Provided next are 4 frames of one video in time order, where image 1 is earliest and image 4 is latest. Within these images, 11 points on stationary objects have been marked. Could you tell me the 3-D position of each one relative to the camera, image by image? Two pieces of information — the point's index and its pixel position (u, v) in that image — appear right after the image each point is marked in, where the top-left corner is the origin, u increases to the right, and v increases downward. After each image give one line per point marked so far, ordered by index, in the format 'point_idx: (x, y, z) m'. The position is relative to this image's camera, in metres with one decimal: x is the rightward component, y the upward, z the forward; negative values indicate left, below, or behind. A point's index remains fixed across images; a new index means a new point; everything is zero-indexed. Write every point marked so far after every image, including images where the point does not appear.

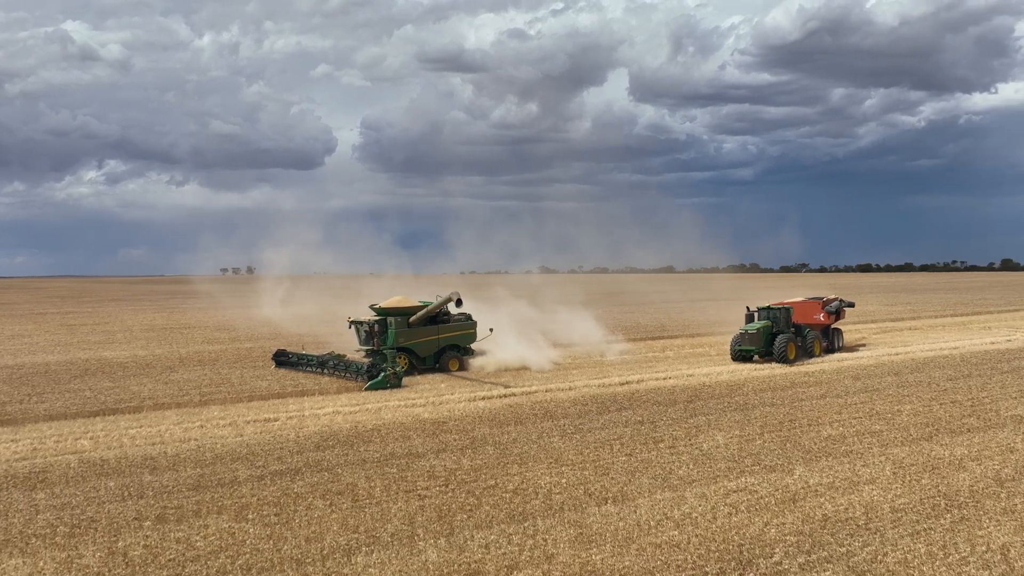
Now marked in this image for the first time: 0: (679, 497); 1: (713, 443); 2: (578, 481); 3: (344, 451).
0: (+1.4, -1.7, +8.3) m
1: (+2.2, -1.7, +10.8) m
2: (+0.6, -1.7, +9.0) m
3: (-1.8, -1.8, +11.0) m
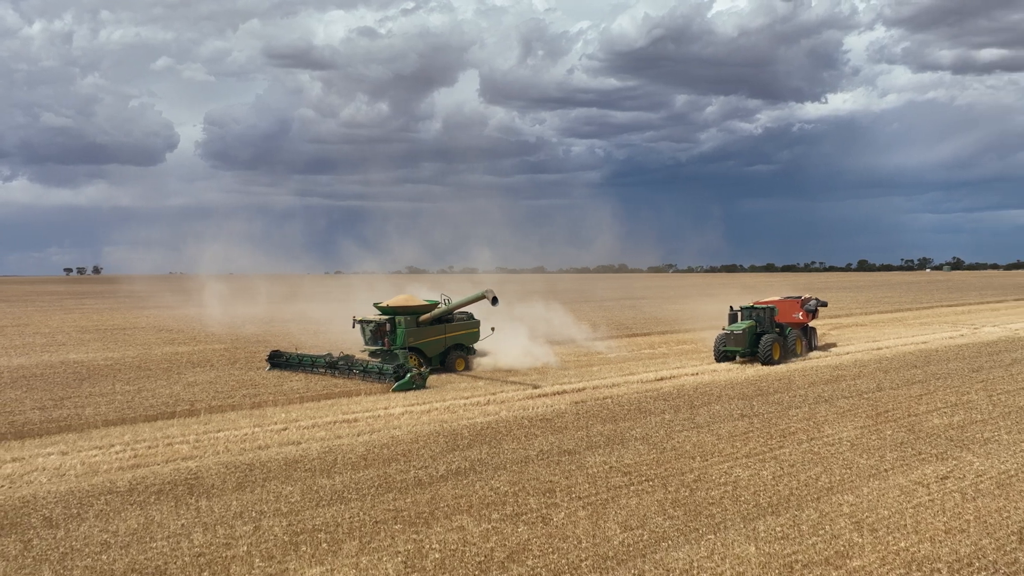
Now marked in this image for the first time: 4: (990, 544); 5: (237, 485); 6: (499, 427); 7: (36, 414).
0: (+3.3, -1.7, +8.5) m
1: (+3.8, -1.6, +11.2) m
2: (+2.4, -1.7, +9.2) m
3: (-0.2, -1.7, +10.8) m
4: (+3.2, -1.7, +6.8) m
5: (-2.6, -1.8, +9.3) m
6: (-0.2, -1.7, +12.4) m
7: (-6.9, -1.8, +14.4) m
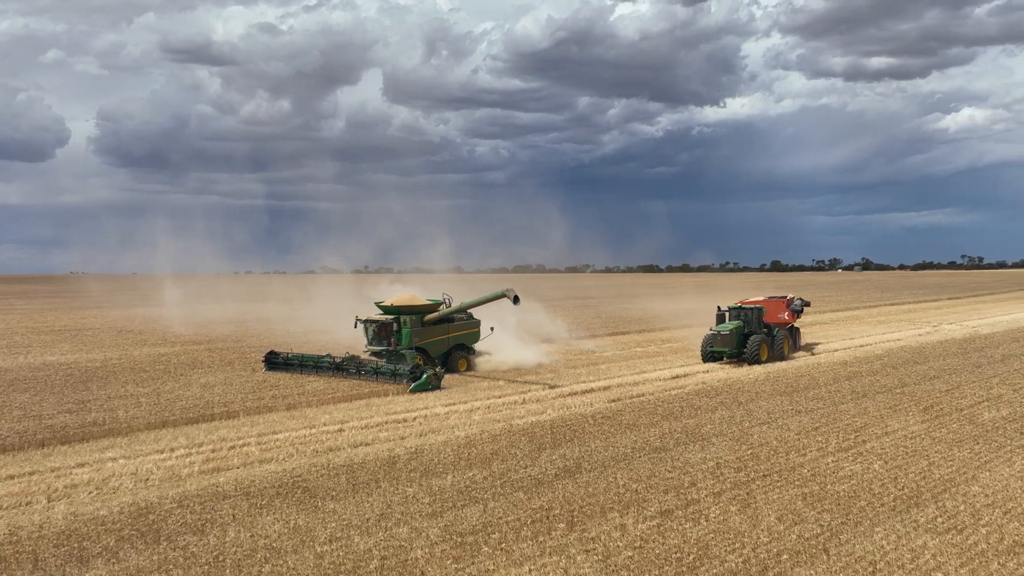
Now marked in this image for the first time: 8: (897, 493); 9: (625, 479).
0: (+4.4, -1.7, +8.8) m
1: (+4.7, -1.6, +11.5) m
2: (+3.5, -1.7, +9.4) m
3: (+0.7, -1.7, +10.8) m
4: (+4.5, -1.7, +7.1) m
5: (-1.5, -1.8, +9.1) m
6: (+0.7, -1.7, +12.4) m
7: (-6.2, -1.8, +13.8) m
8: (+3.2, -1.7, +8.4) m
9: (+1.0, -1.7, +9.1) m
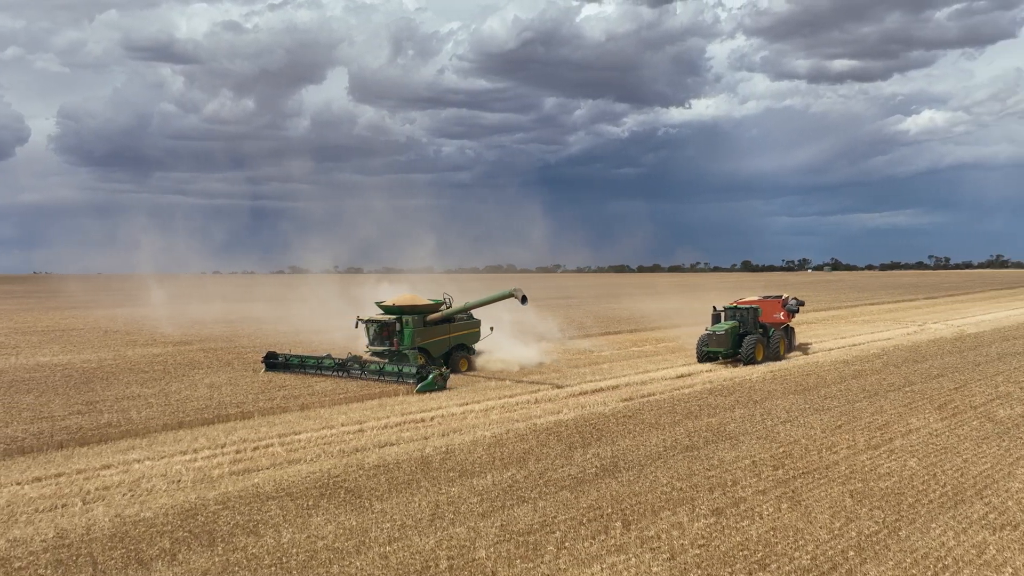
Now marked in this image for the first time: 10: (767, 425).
0: (+4.8, -1.7, +9.0) m
1: (+5.0, -1.6, +11.6) m
2: (+3.9, -1.7, +9.5) m
3: (+1.1, -1.7, +10.8) m
4: (+5.0, -1.7, +7.2) m
5: (-1.1, -1.8, +9.1) m
6: (+1.0, -1.7, +12.4) m
7: (-5.9, -1.8, +13.6) m
8: (+3.6, -1.7, +8.5) m
9: (+1.4, -1.7, +9.1) m
10: (+3.1, -1.6, +12.0) m
